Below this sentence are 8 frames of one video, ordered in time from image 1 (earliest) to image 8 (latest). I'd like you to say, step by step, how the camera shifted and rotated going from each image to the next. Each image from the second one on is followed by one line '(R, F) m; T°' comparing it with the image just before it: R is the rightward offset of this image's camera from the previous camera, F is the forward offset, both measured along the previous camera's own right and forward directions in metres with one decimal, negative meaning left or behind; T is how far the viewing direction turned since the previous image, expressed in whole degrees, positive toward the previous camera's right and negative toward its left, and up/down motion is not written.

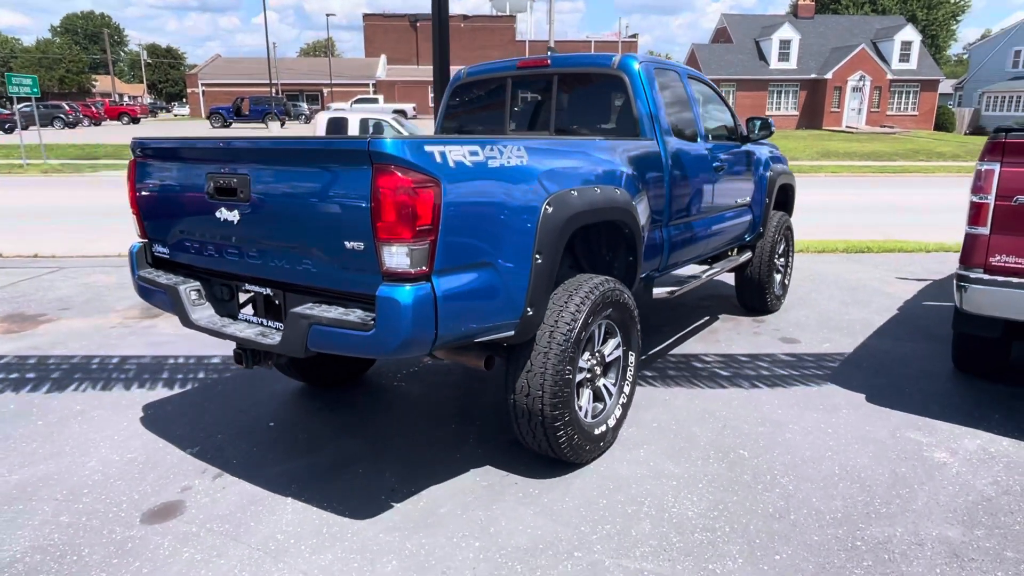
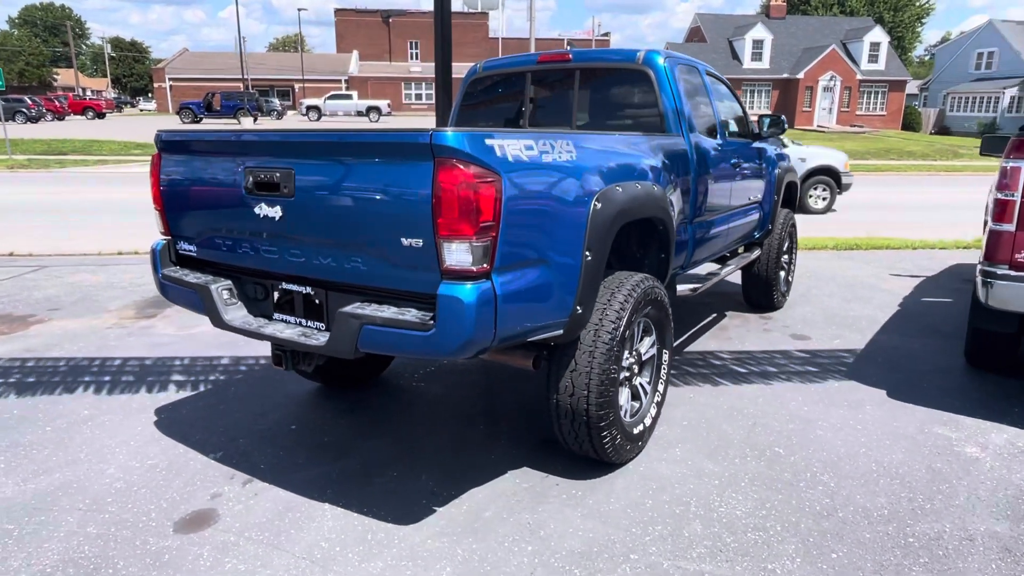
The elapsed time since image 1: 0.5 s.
(-0.3, +0.1) m; +2°
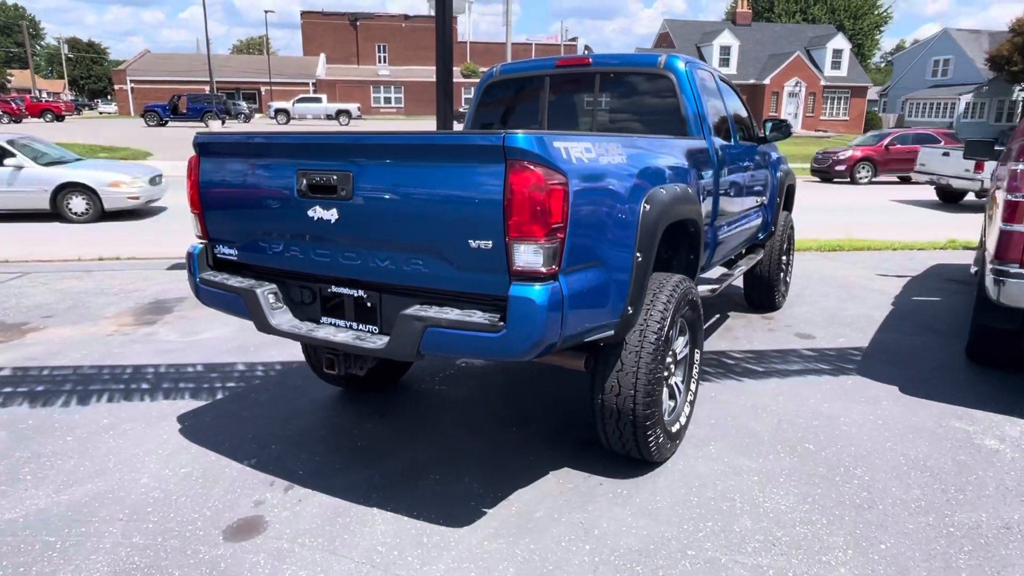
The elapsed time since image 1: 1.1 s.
(-0.4, 0.0) m; +3°
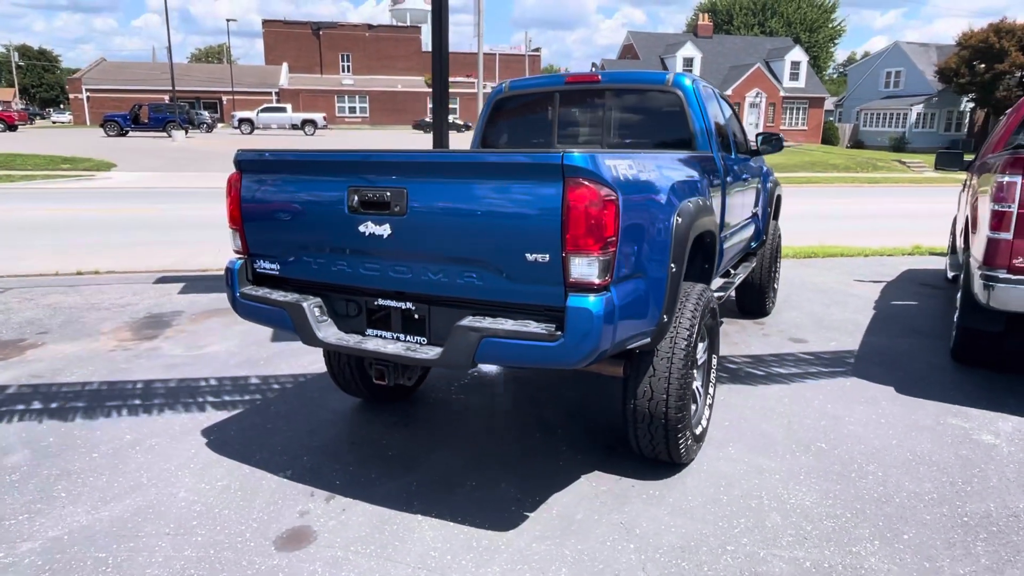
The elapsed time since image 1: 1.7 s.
(-0.3, -0.1) m; +3°
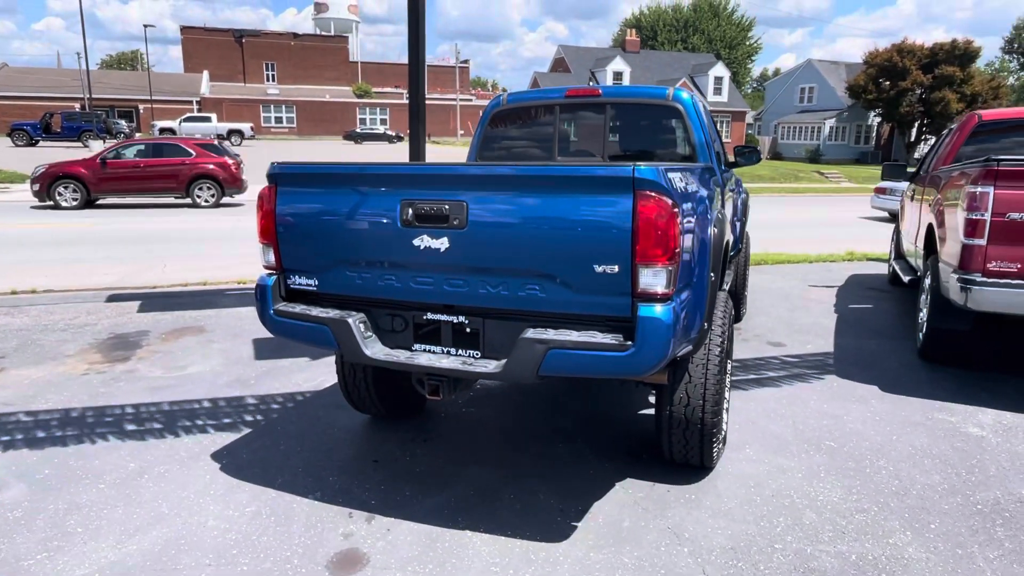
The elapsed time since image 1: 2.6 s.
(-0.5, 0.0) m; +6°
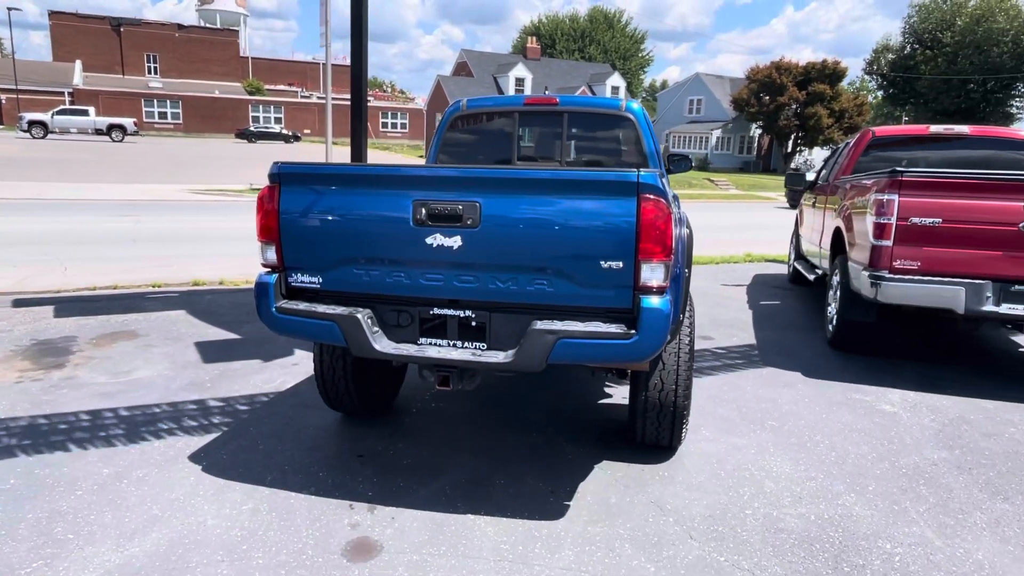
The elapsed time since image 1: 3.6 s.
(-0.5, -0.2) m; +8°
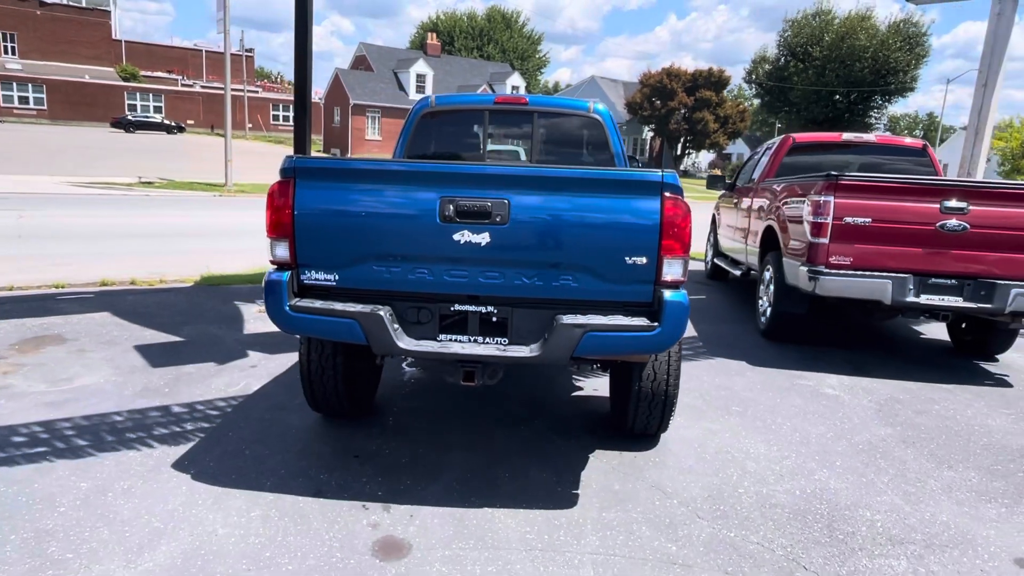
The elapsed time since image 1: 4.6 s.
(-0.6, 0.0) m; +9°
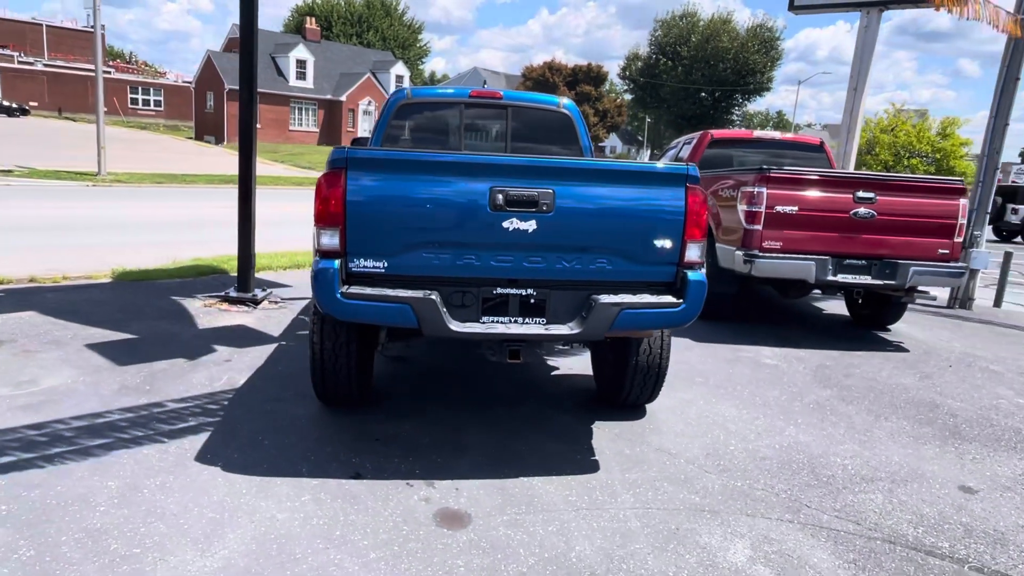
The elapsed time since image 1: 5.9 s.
(-0.8, -0.2) m; +10°
